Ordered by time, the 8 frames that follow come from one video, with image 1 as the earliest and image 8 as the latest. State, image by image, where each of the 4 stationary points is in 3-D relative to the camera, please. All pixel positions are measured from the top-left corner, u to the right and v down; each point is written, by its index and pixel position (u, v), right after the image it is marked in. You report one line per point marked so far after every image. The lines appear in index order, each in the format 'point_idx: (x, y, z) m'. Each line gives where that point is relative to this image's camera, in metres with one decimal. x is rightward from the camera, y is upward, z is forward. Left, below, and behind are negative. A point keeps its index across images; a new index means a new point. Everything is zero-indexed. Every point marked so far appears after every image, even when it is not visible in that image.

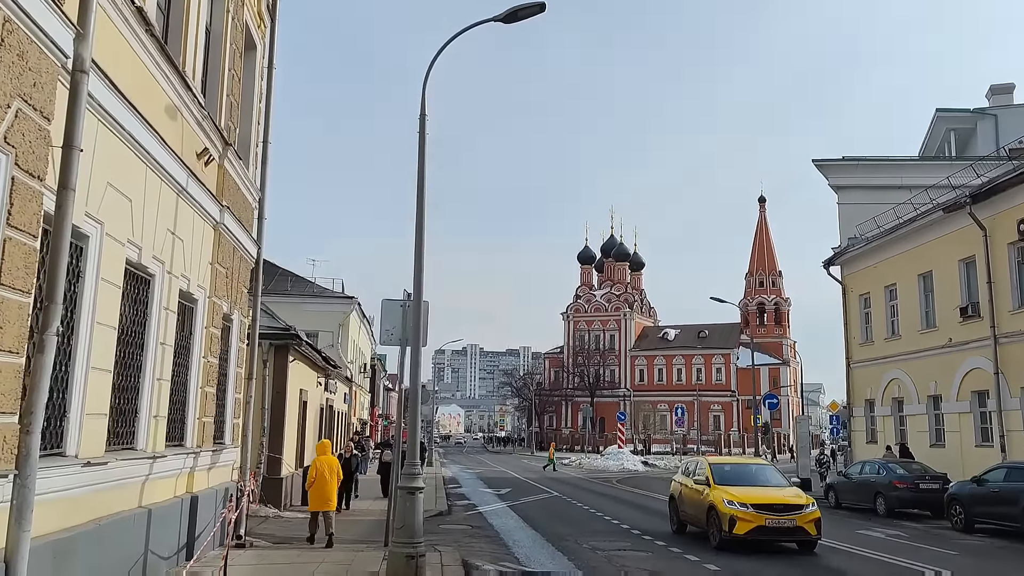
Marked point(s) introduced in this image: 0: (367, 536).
0: (-2.5, -4.3, +14.1) m
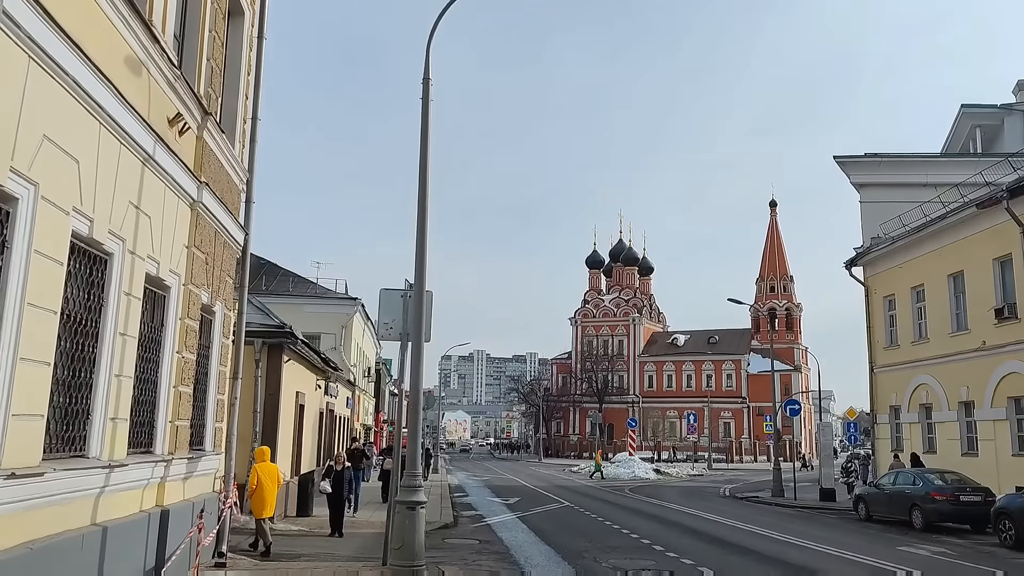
0: (-2.3, -4.2, +12.9) m
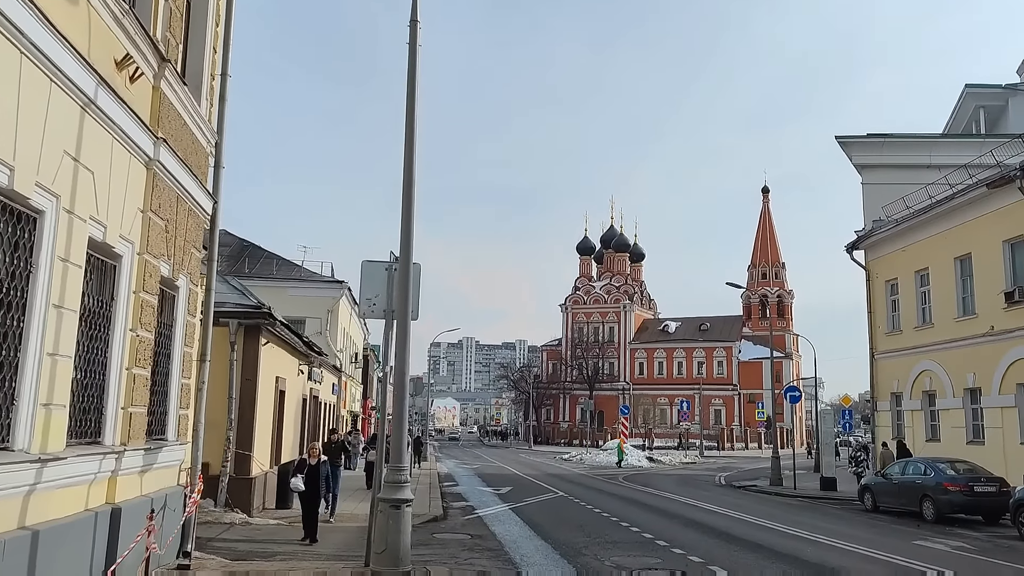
0: (-2.4, -3.9, +11.9) m
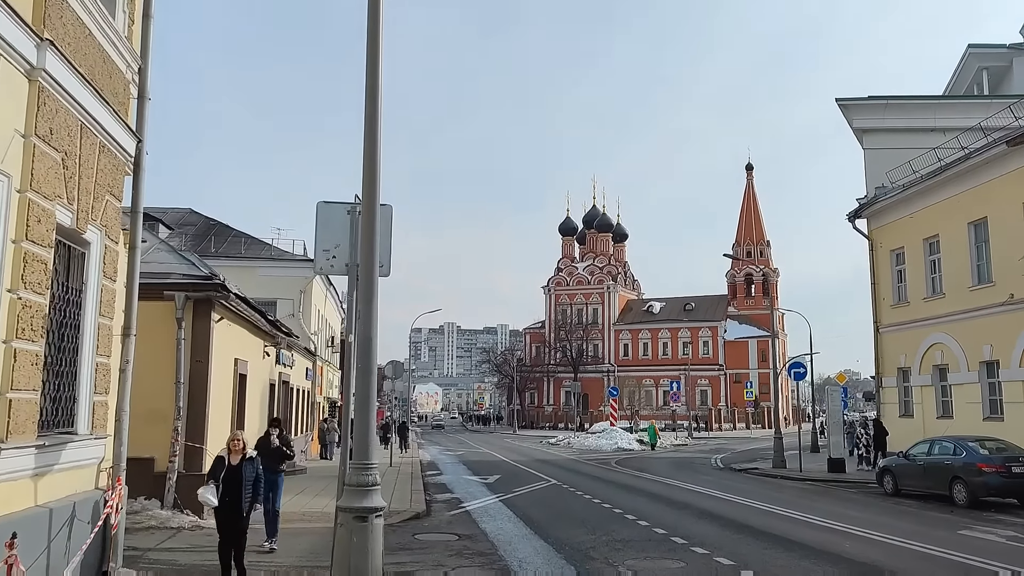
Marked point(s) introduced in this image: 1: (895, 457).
0: (-2.5, -3.4, +10.1) m
1: (+8.7, -3.8, +18.3) m
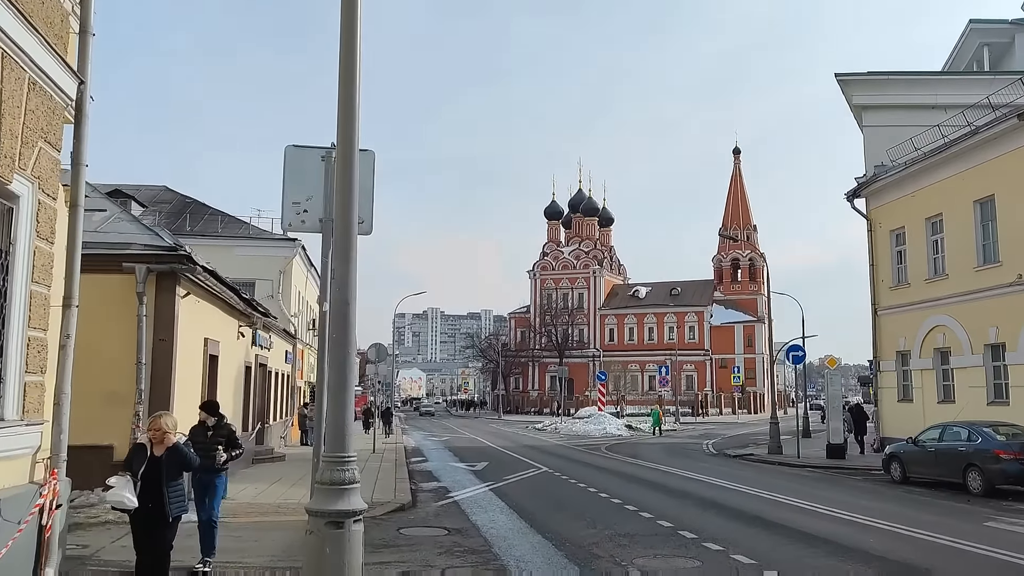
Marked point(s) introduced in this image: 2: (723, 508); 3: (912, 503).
0: (-2.5, -3.0, +9.0) m
1: (+8.5, -3.4, +17.5) m
2: (+3.5, -3.6, +13.4) m
3: (+7.3, -3.9, +14.7) m
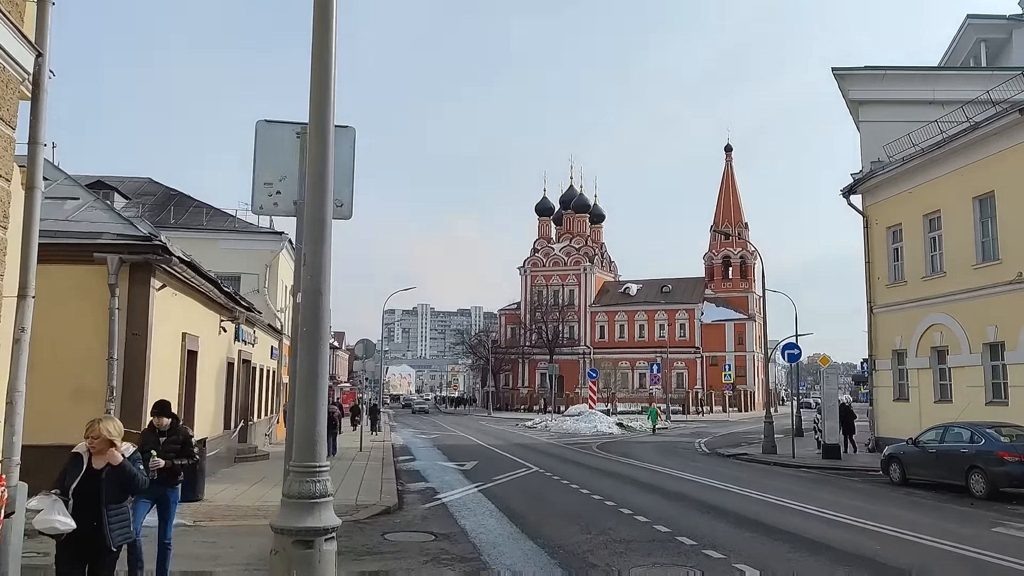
0: (-2.6, -2.9, +8.5) m
1: (+8.3, -3.3, +17.1) m
2: (+3.3, -3.6, +12.9) m
3: (+7.1, -3.9, +14.3) m
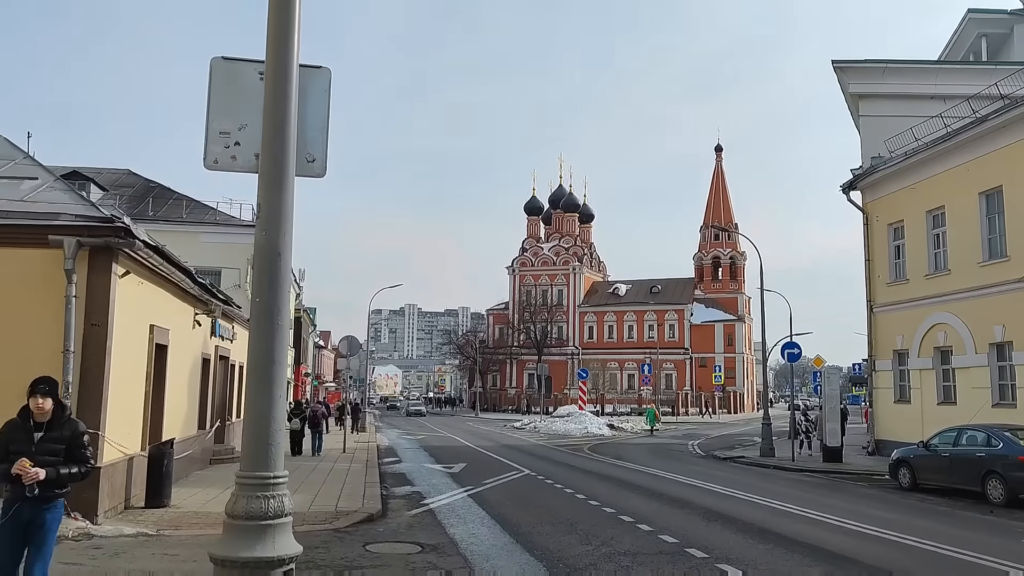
0: (-2.7, -2.8, +7.6) m
1: (+8.1, -3.2, +16.3) m
2: (+3.2, -3.4, +12.1) m
3: (+7.0, -3.8, +13.5) m
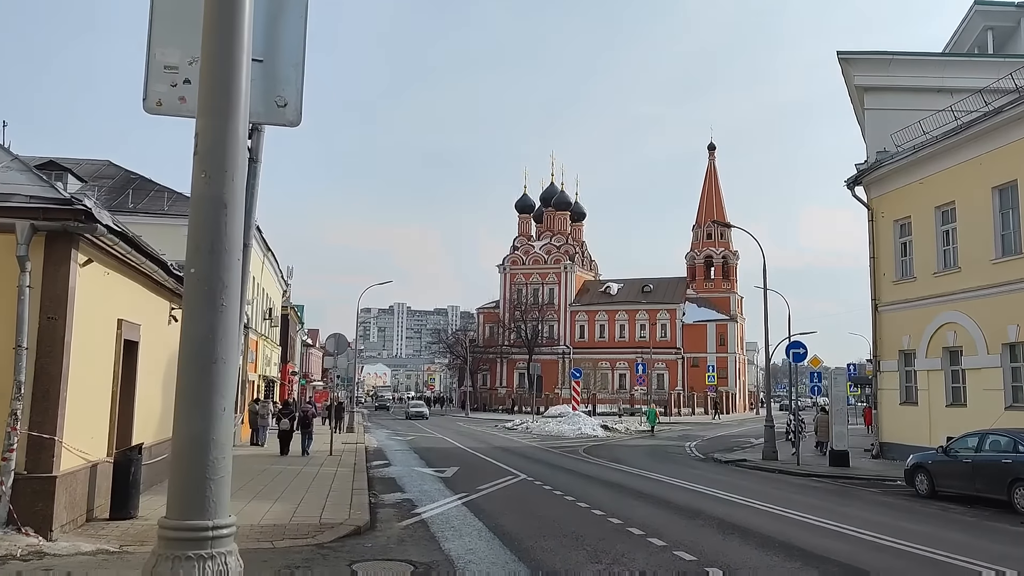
0: (-2.6, -2.7, +6.6) m
1: (+8.0, -3.1, +15.5) m
2: (+3.2, -3.4, +11.2) m
3: (+6.9, -3.7, +12.6) m
